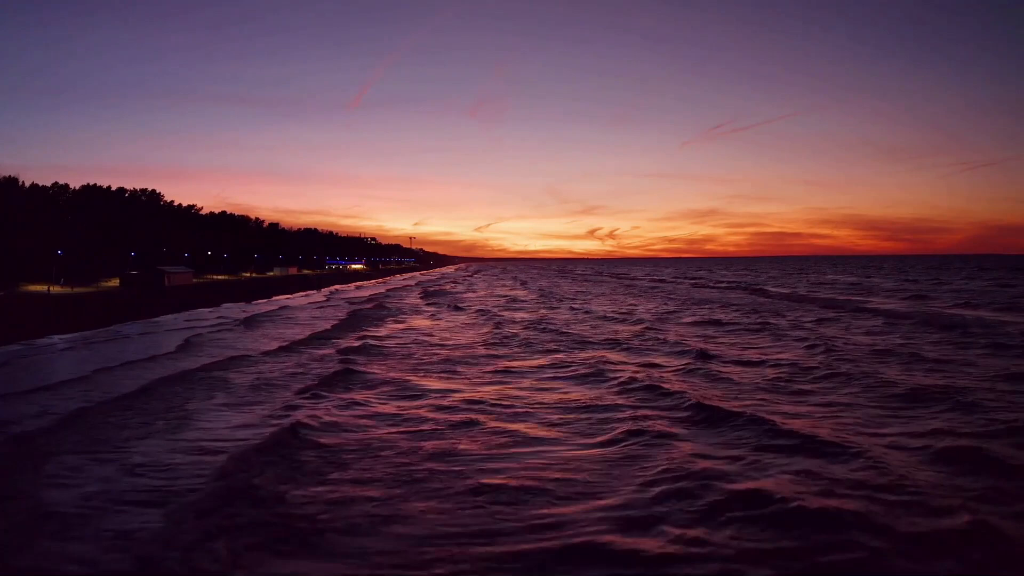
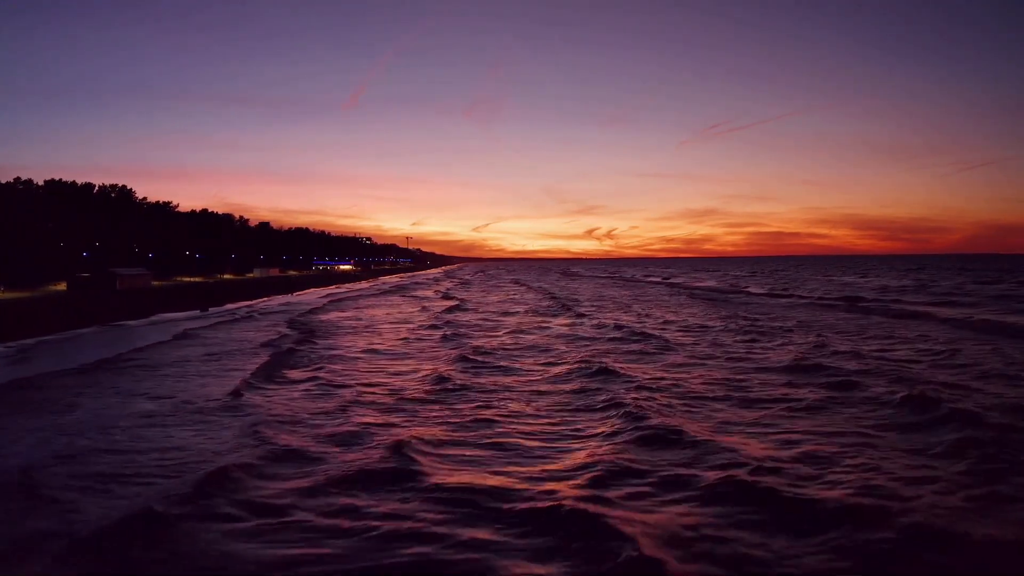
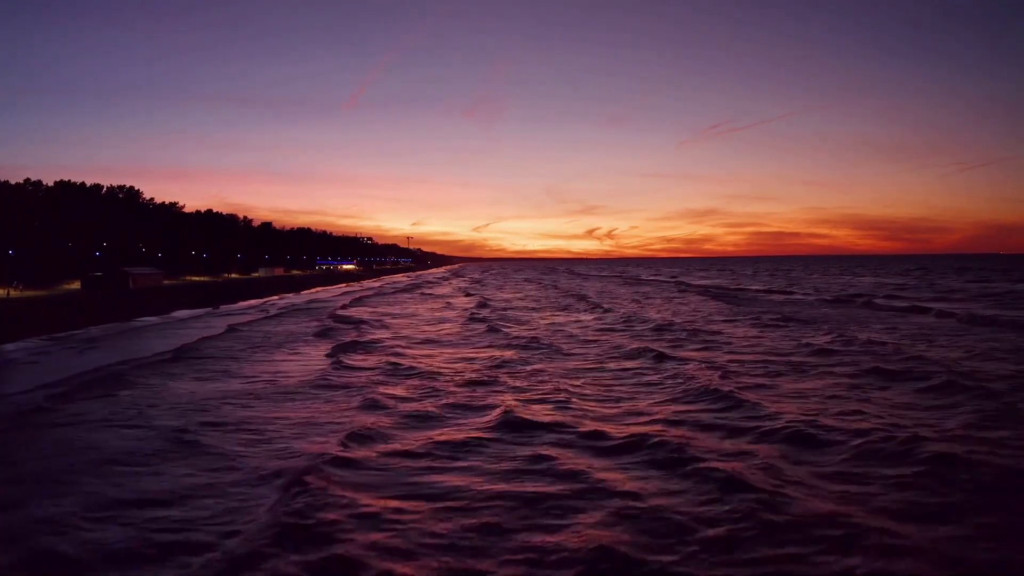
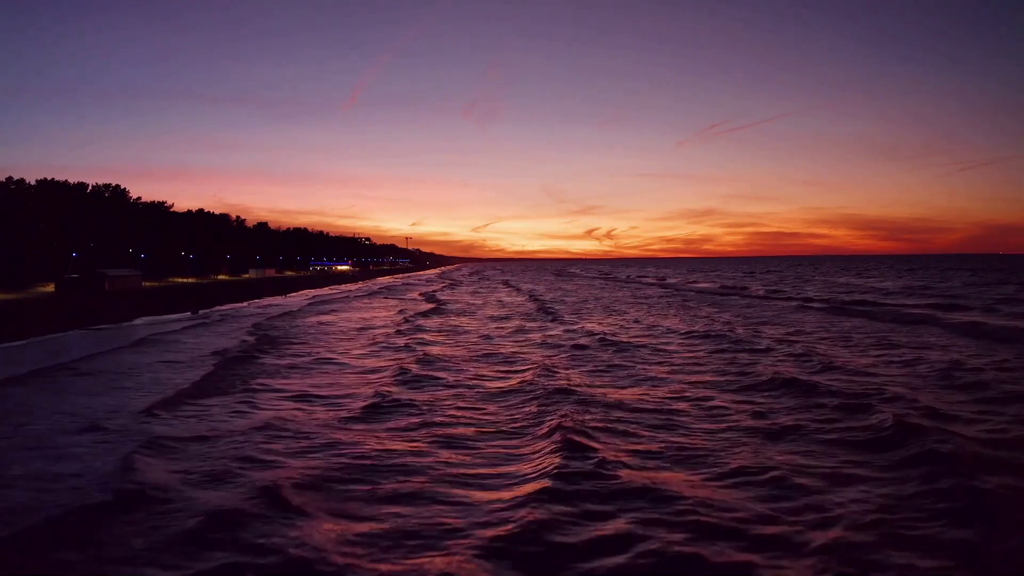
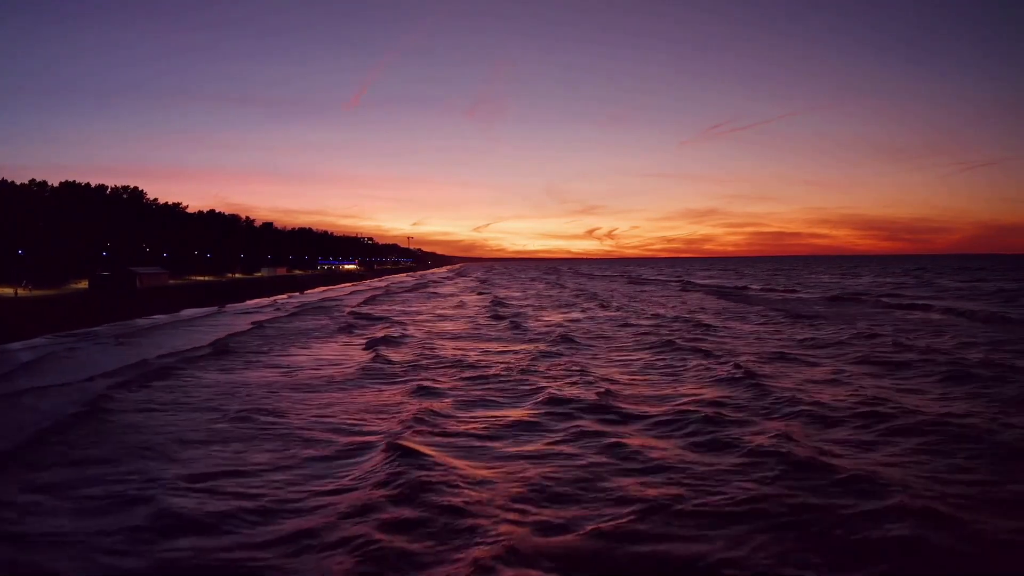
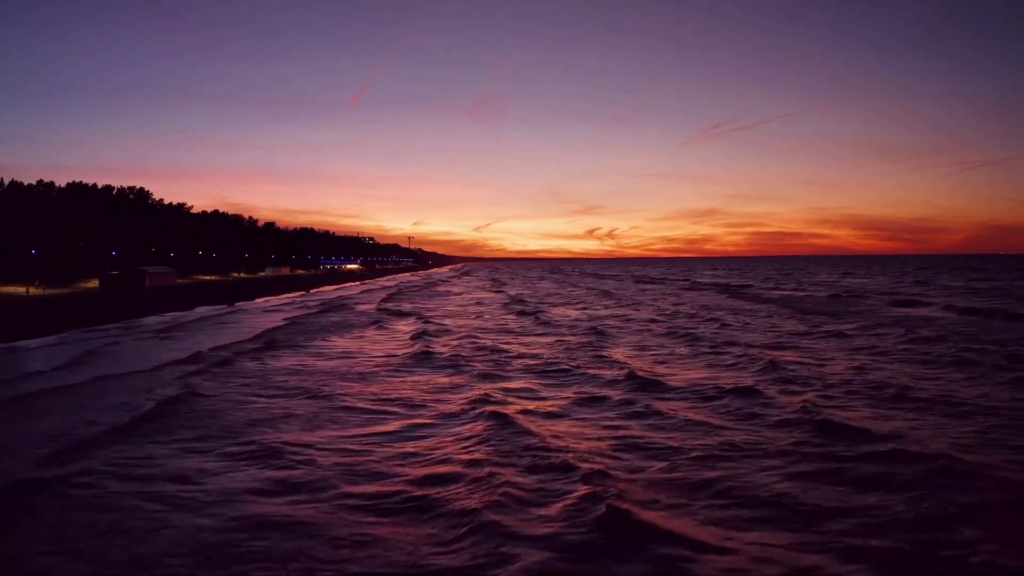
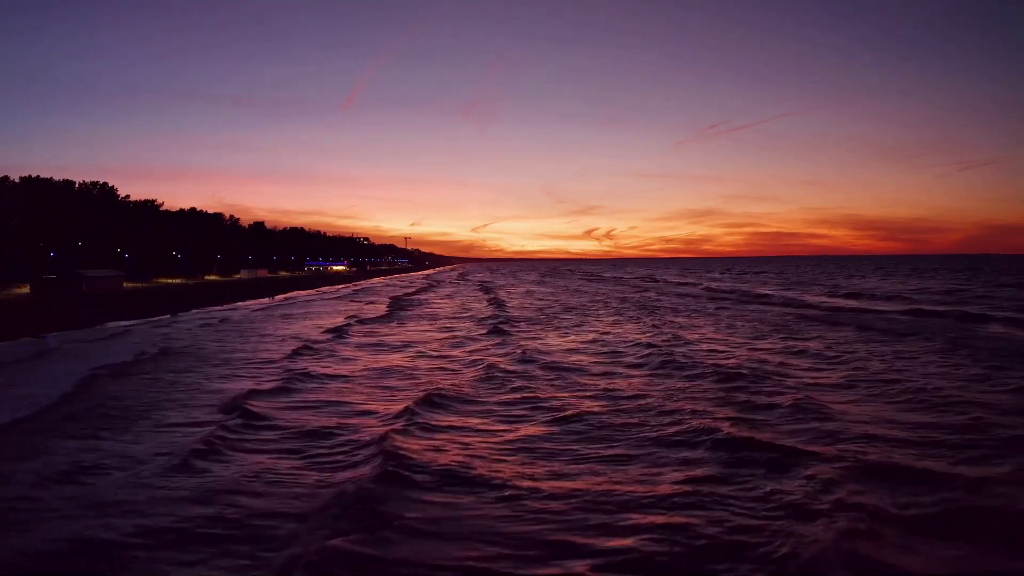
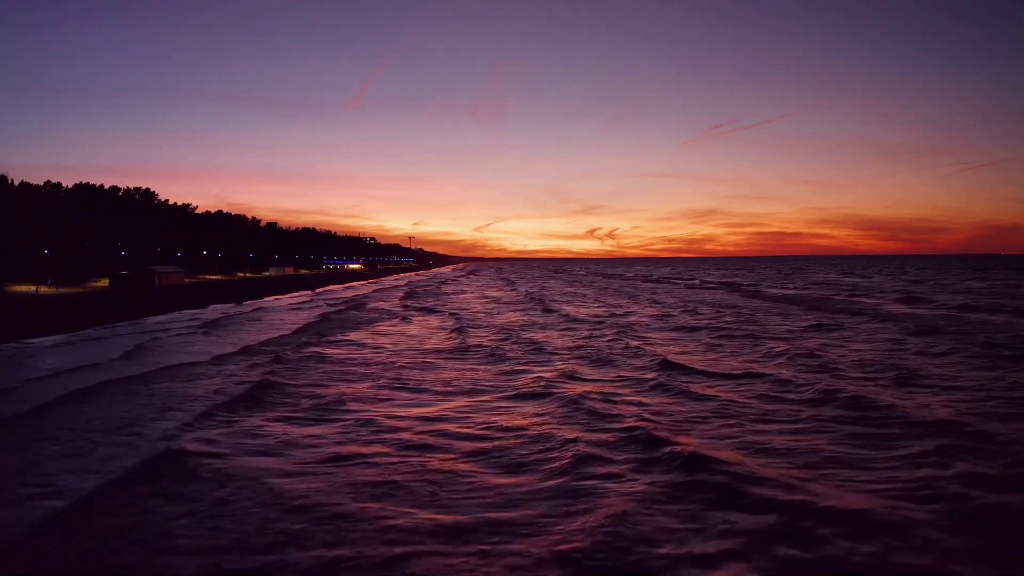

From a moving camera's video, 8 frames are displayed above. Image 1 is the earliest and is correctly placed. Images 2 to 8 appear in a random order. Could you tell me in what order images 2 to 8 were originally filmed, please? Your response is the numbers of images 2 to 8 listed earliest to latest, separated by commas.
8, 6, 5, 3, 2, 4, 7
